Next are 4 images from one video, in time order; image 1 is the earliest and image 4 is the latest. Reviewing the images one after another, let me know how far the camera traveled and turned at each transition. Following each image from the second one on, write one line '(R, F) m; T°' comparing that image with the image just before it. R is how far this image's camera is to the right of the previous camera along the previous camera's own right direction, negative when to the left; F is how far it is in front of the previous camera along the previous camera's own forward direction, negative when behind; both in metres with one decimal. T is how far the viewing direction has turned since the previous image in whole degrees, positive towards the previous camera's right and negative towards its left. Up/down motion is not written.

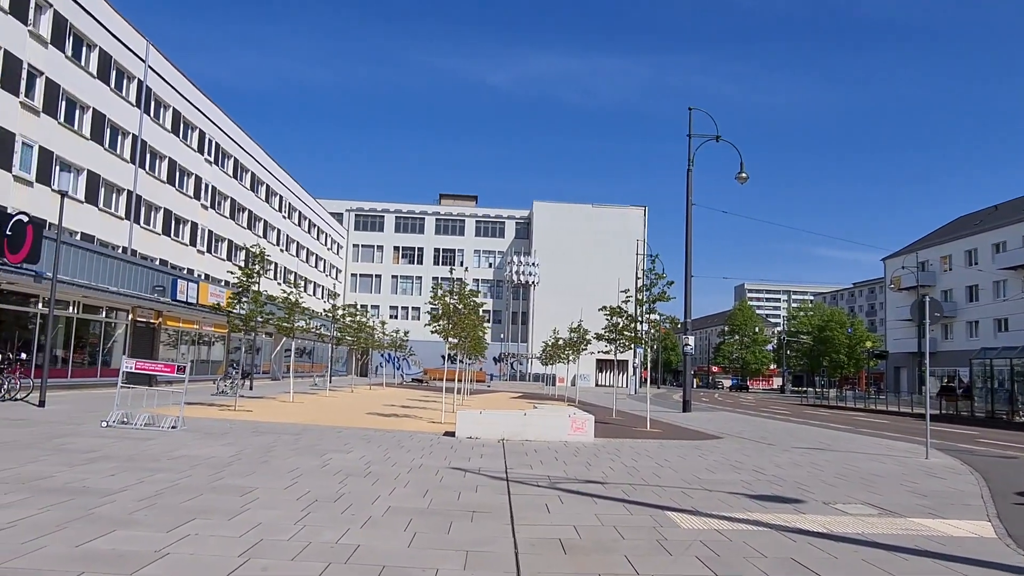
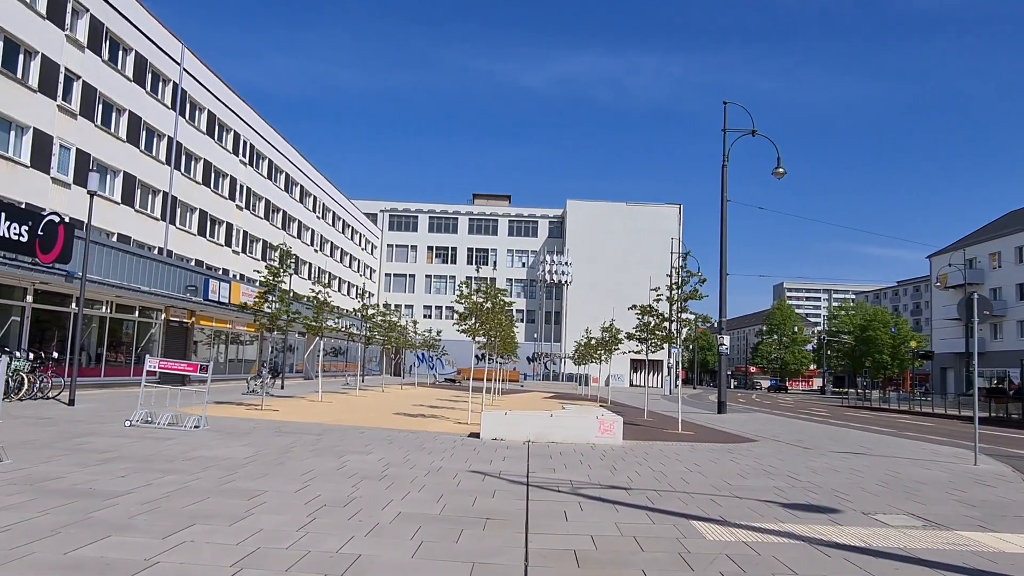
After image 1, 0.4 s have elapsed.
(+0.2, +0.4) m; -3°
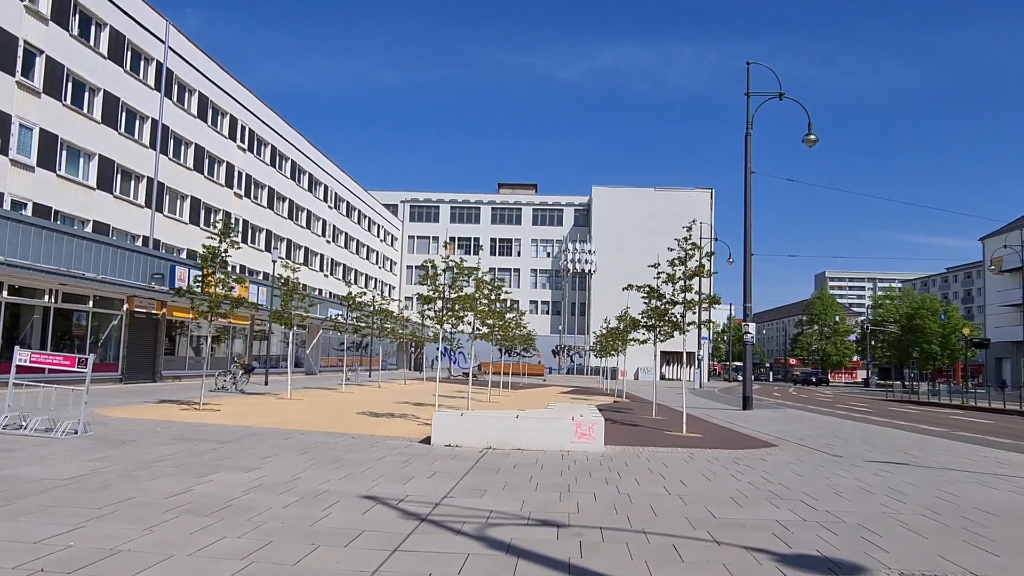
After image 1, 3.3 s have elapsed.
(+1.4, +2.8) m; -3°
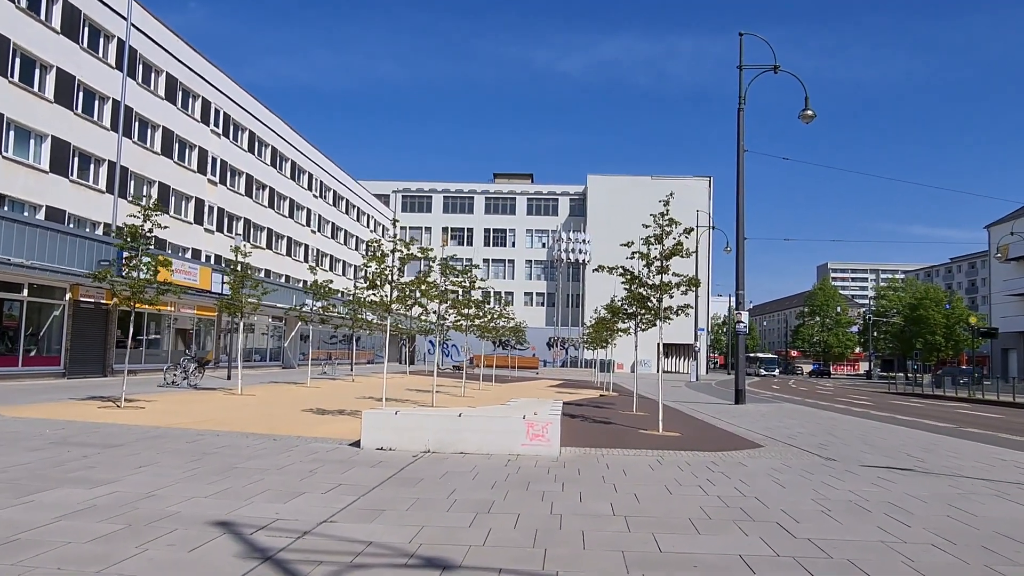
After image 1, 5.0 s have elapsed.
(+0.9, +1.7) m; 0°
